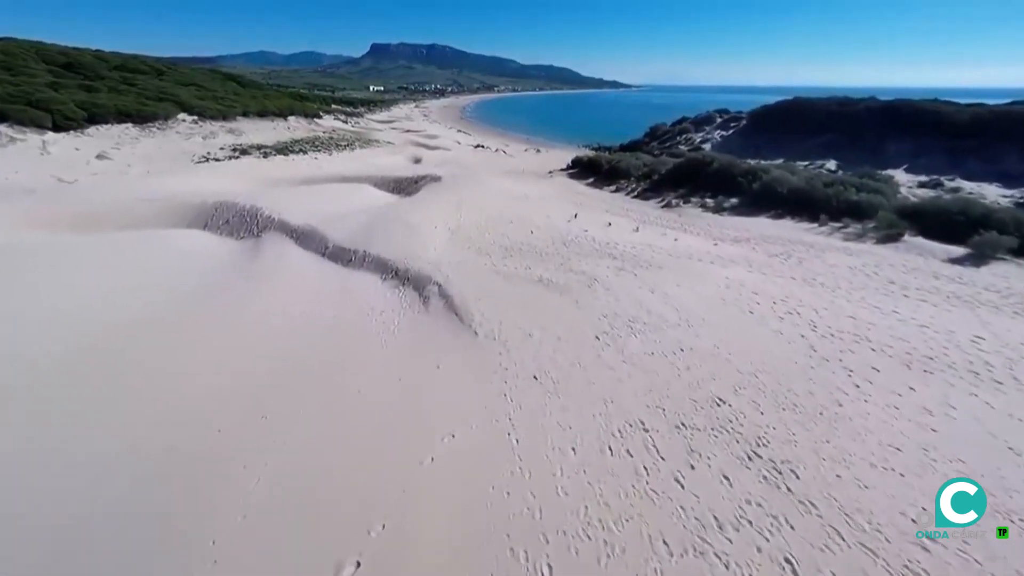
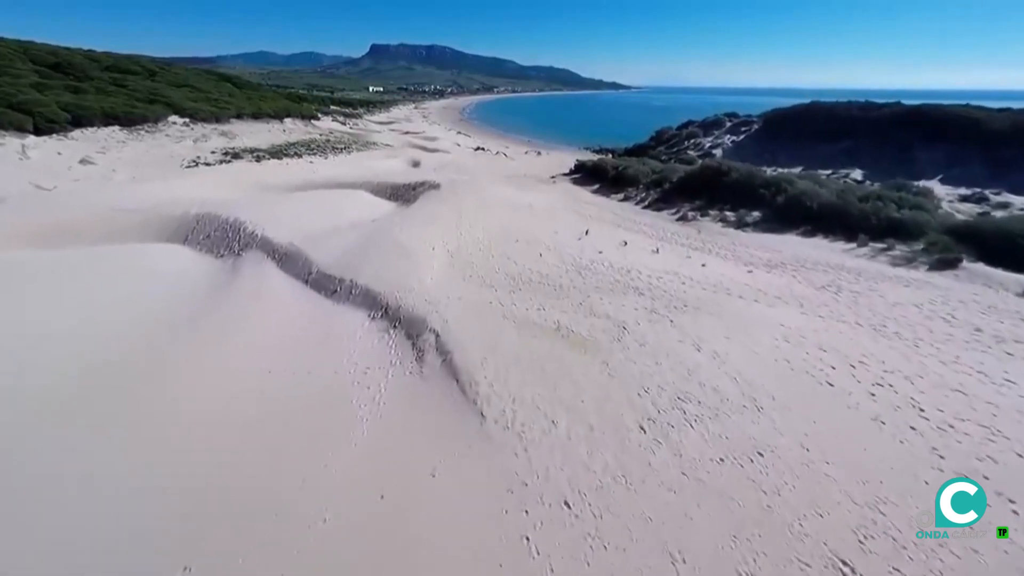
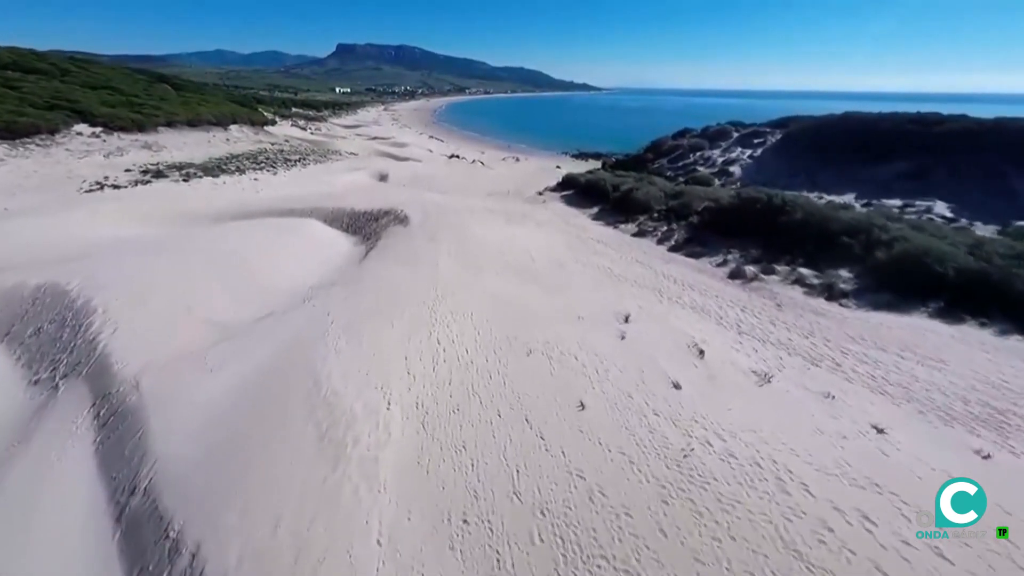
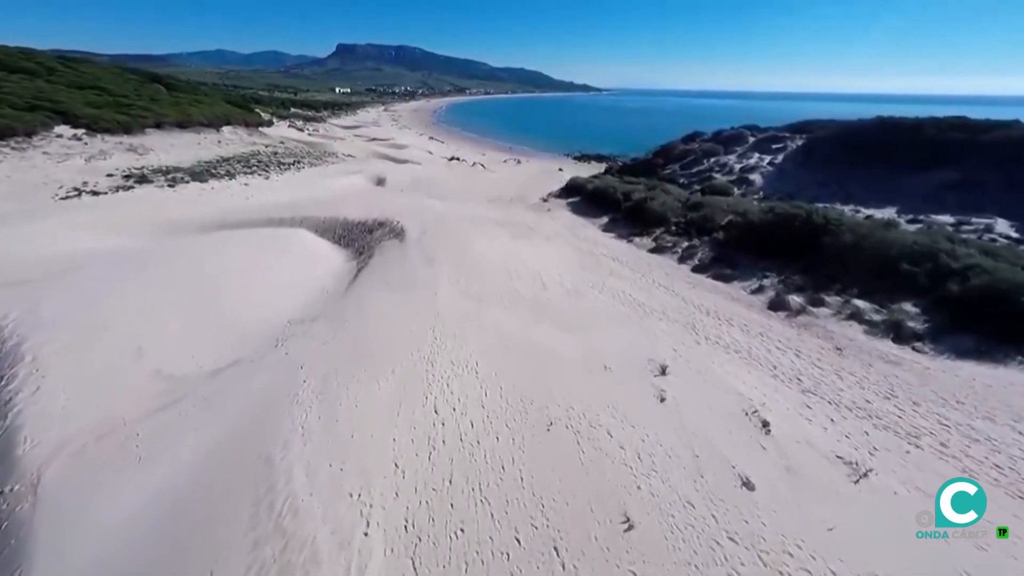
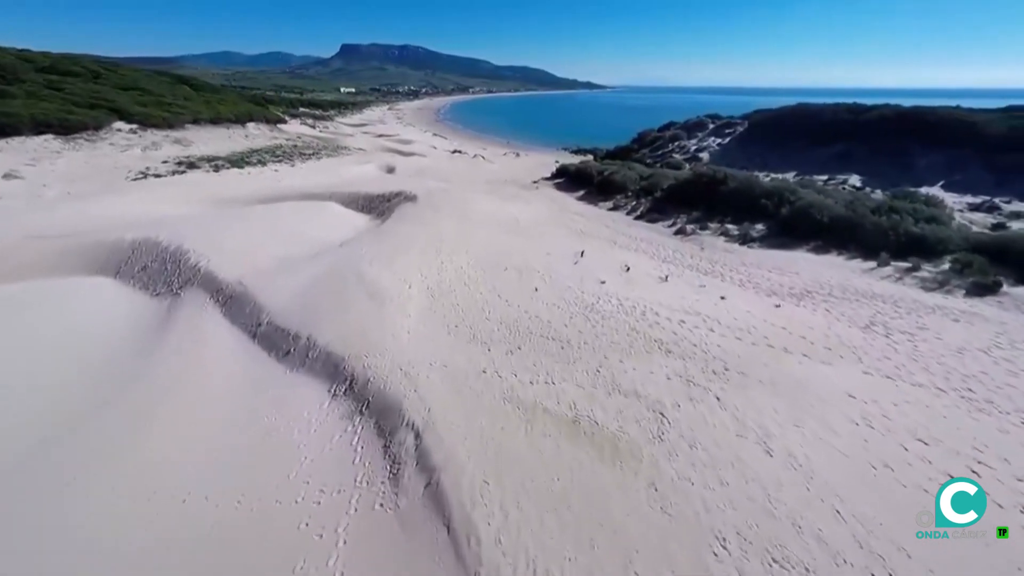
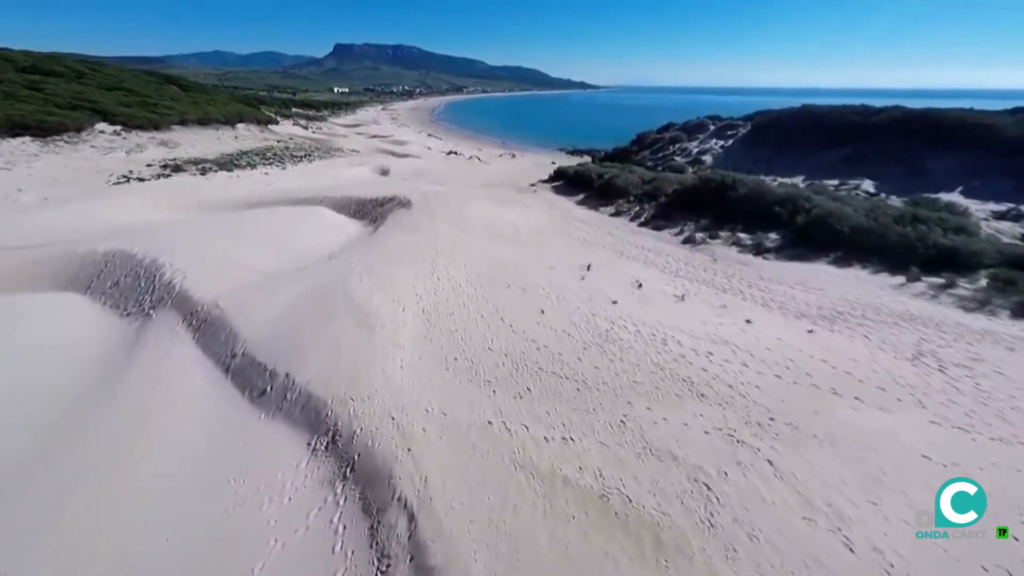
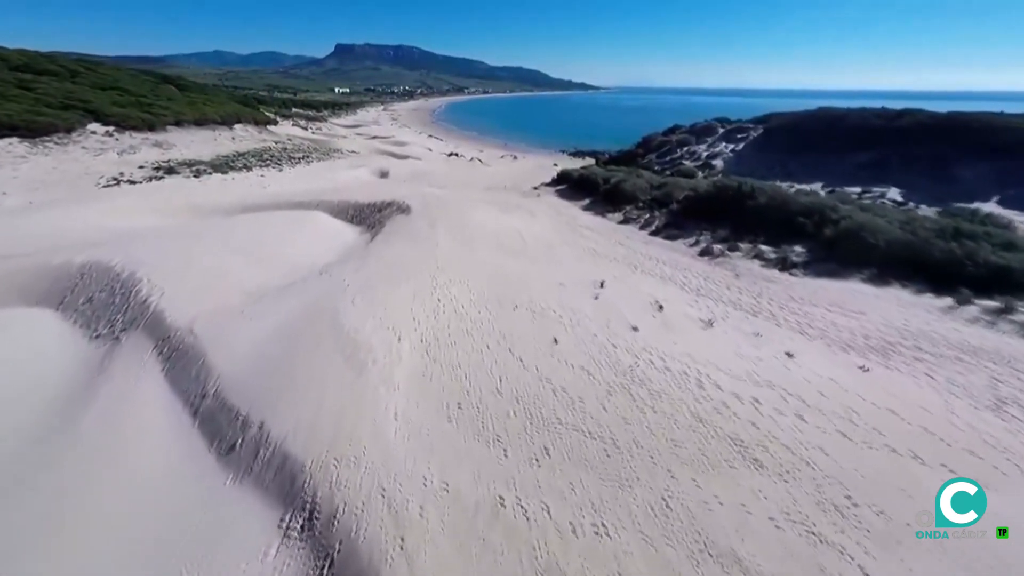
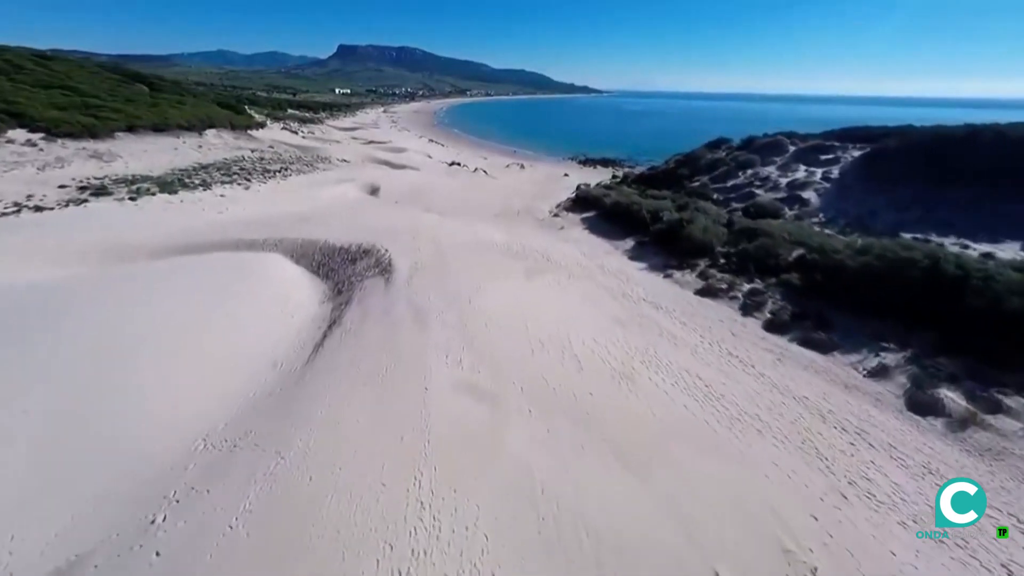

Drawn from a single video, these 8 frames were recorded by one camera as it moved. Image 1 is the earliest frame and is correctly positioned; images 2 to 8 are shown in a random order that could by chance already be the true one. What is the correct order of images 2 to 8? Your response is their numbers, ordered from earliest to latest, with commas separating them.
2, 5, 6, 7, 3, 4, 8
